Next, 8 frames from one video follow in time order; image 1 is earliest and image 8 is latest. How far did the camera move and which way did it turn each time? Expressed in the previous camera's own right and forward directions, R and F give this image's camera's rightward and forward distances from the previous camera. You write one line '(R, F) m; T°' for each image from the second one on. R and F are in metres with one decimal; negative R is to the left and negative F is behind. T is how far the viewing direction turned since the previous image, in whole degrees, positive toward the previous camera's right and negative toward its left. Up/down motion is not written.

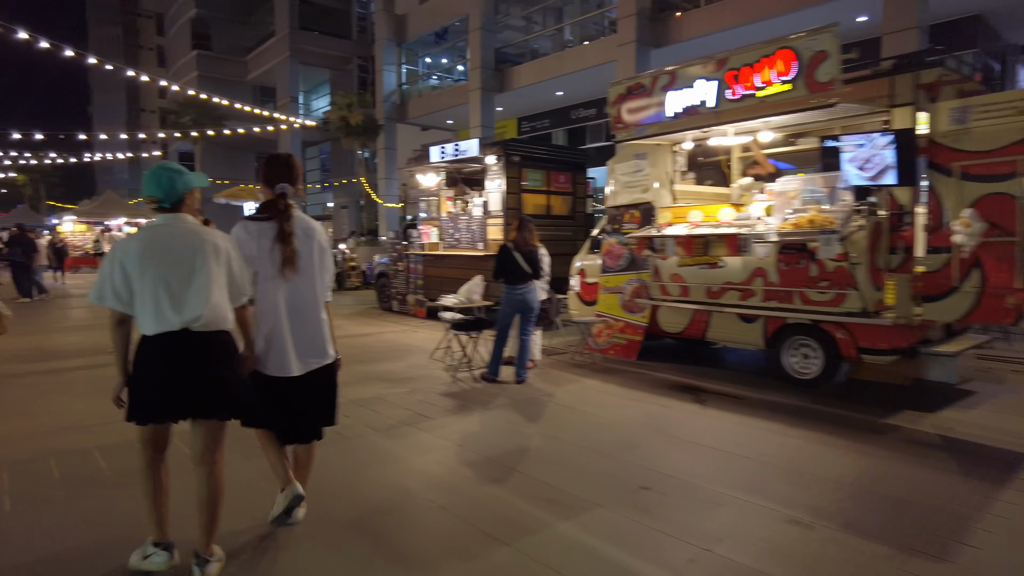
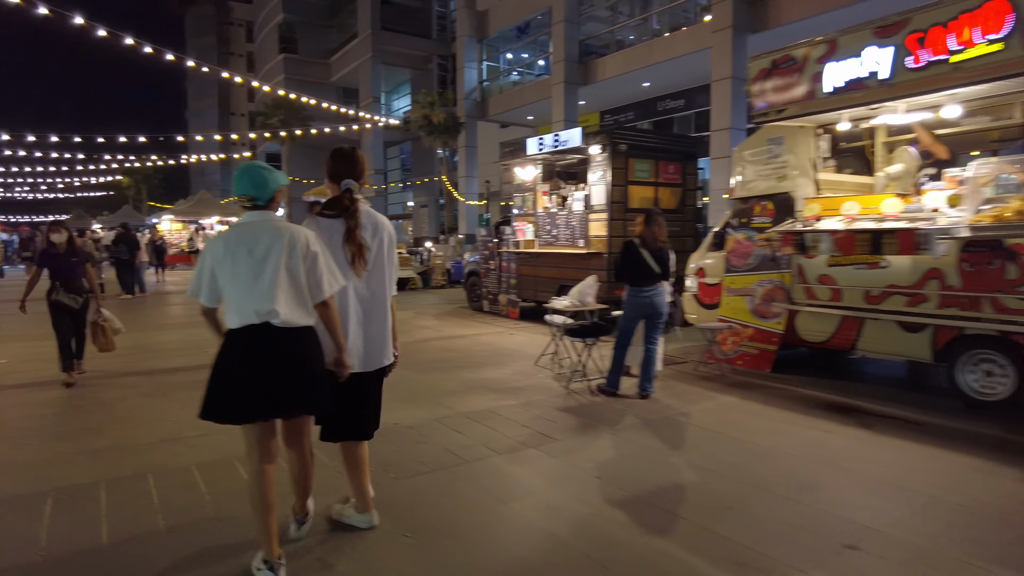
(-0.4, +0.6) m; -6°
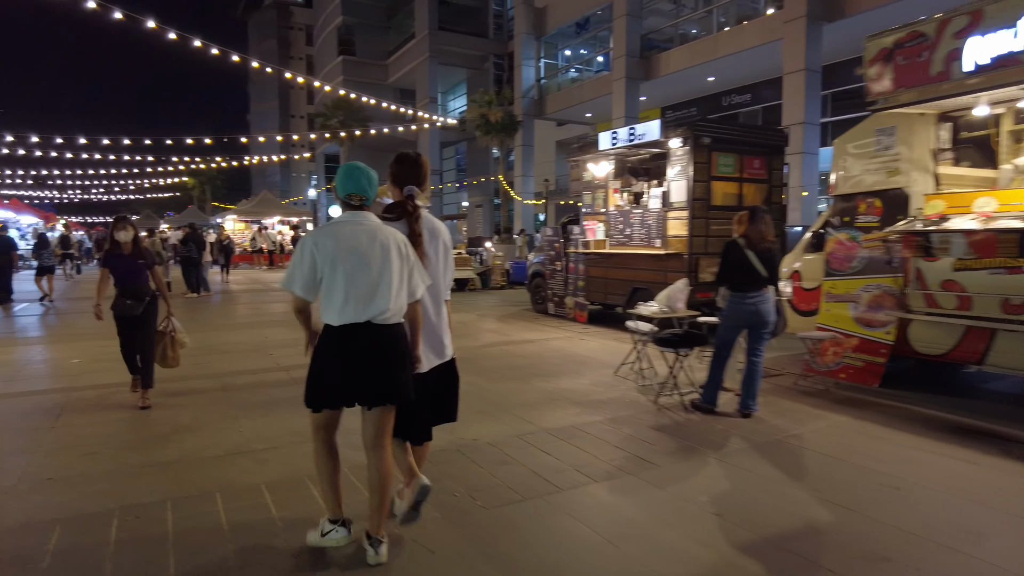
(-0.3, +0.4) m; -4°
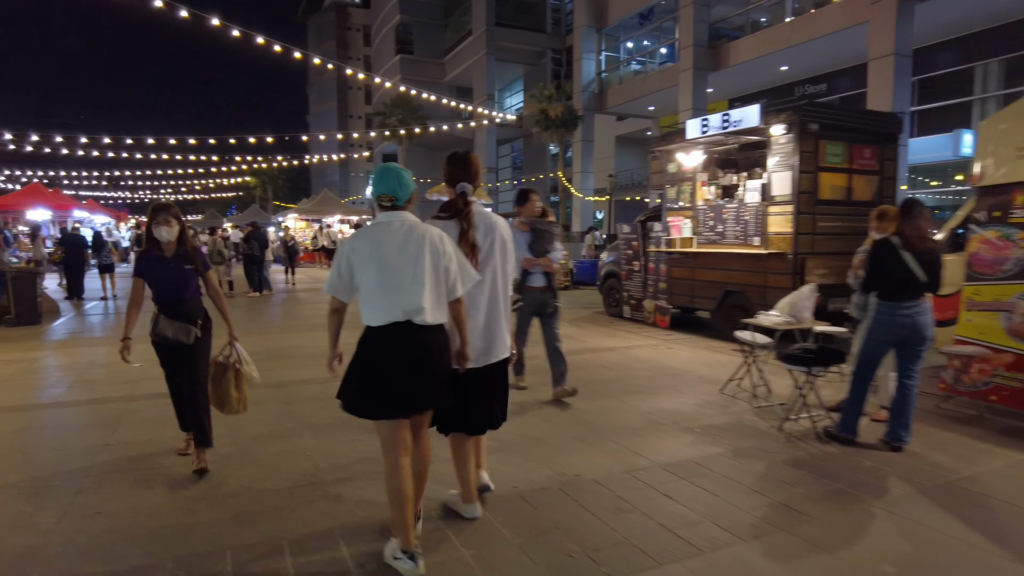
(-0.3, +0.6) m; -5°
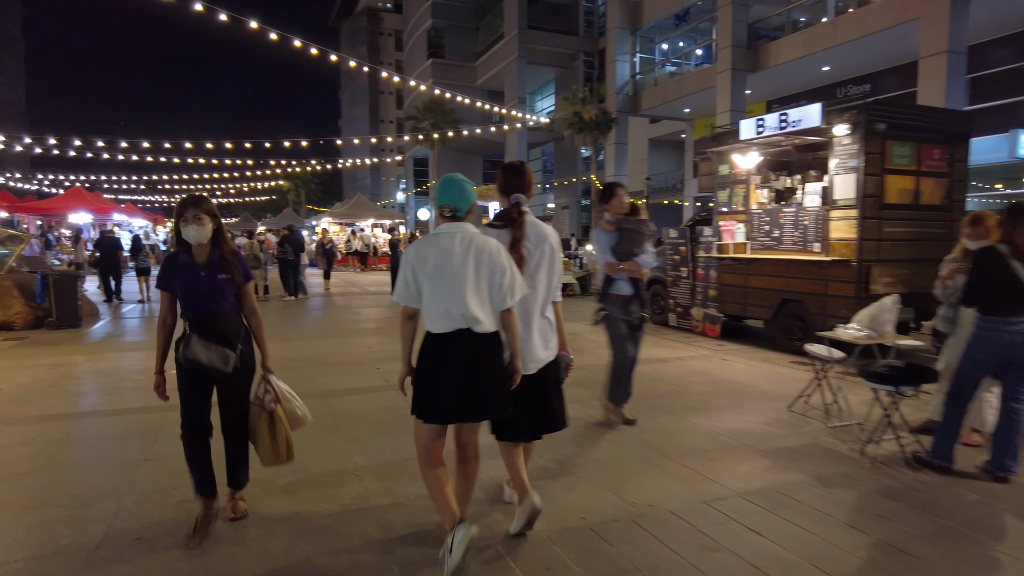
(-0.2, +0.3) m; -2°
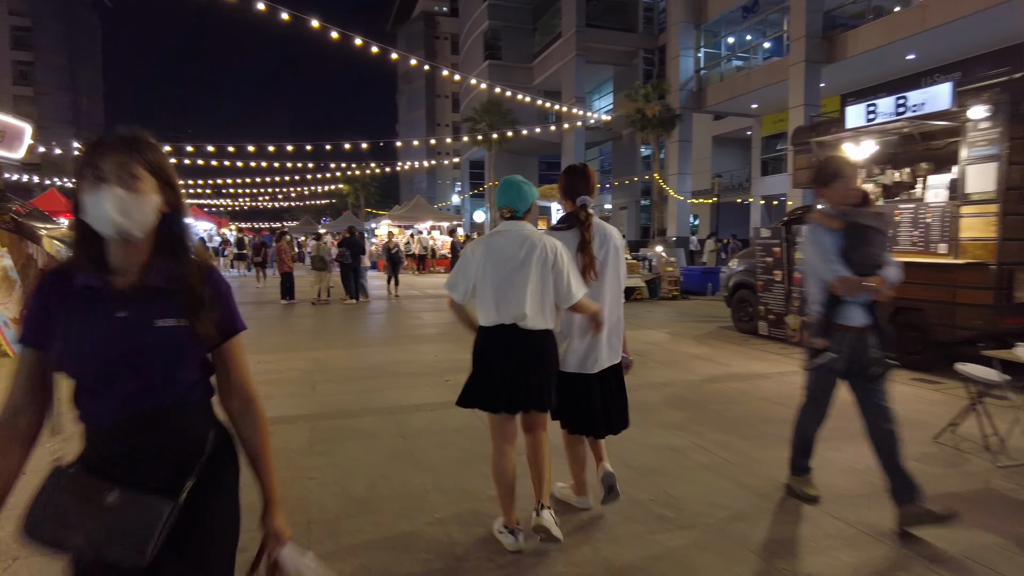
(-0.3, +0.6) m; -5°
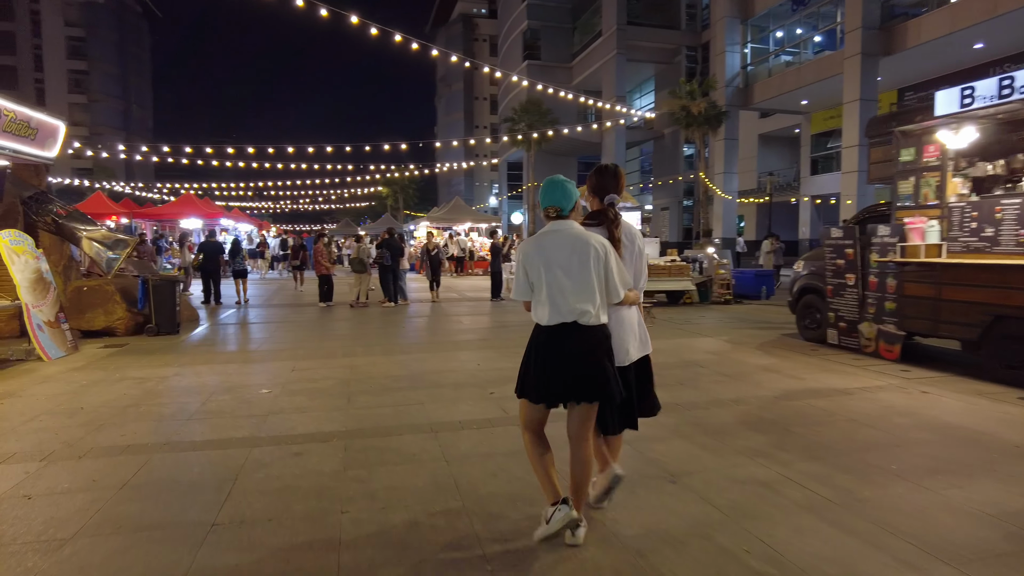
(-0.1, +0.5) m; -3°
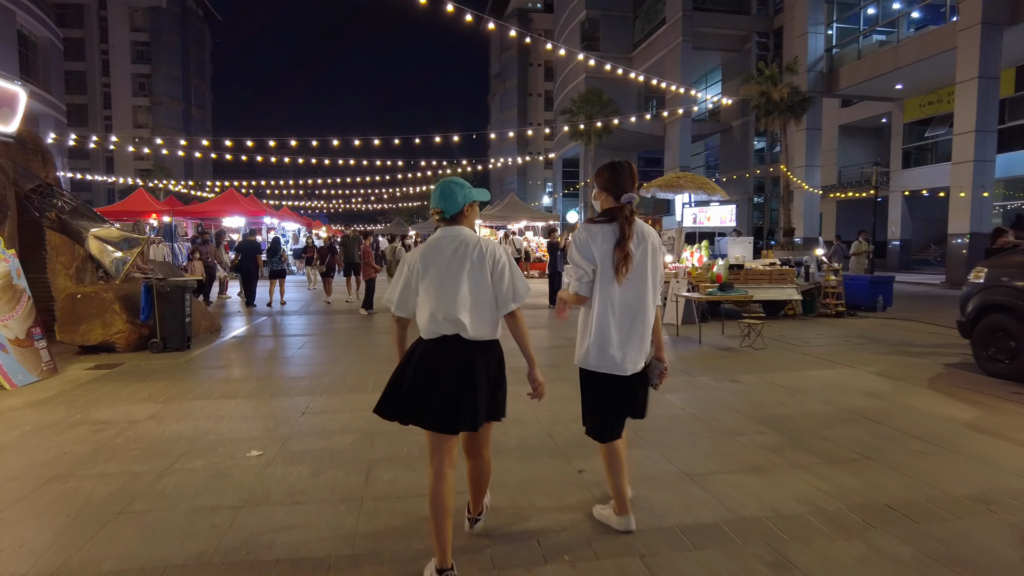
(-0.3, +2.0) m; -4°
